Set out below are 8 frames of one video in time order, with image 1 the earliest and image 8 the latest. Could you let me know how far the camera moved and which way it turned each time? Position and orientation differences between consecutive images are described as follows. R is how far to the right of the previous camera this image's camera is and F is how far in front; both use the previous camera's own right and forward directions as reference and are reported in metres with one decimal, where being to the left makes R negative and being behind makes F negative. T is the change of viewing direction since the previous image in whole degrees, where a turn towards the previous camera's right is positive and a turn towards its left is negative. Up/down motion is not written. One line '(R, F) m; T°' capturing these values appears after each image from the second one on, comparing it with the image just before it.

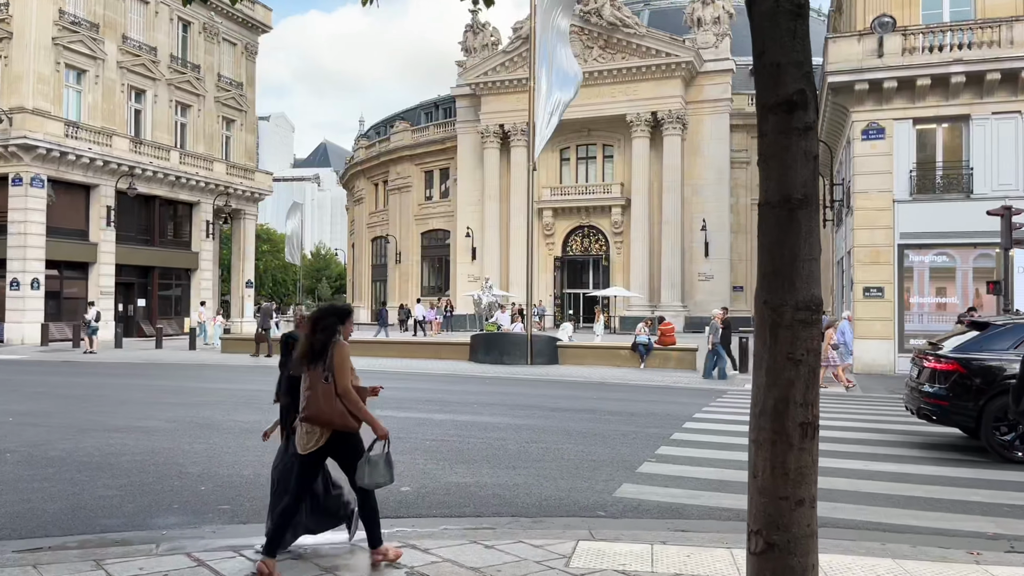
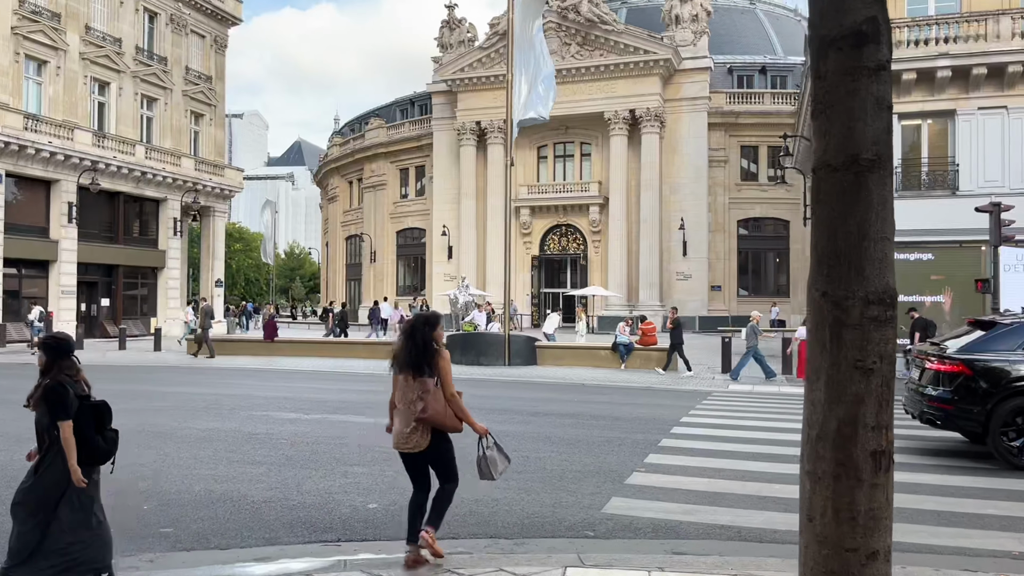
(0.0, +0.7) m; +2°
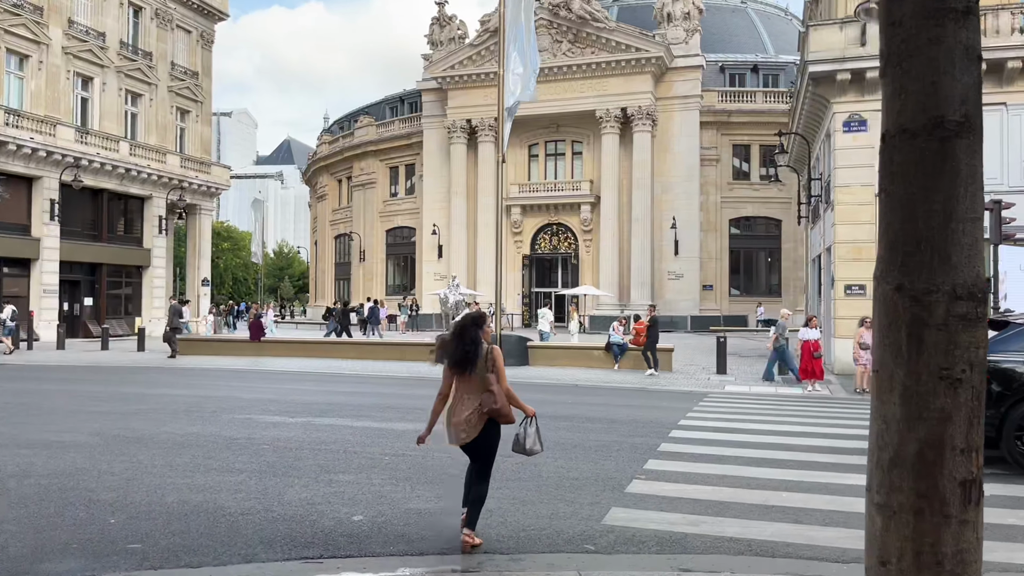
(0.0, +0.4) m; +1°
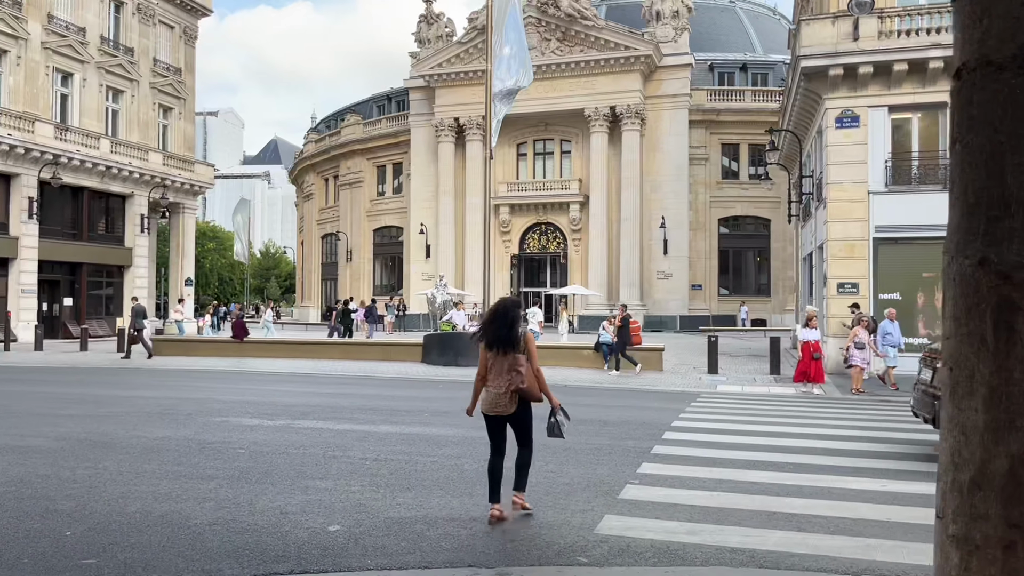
(0.0, +0.4) m; +1°
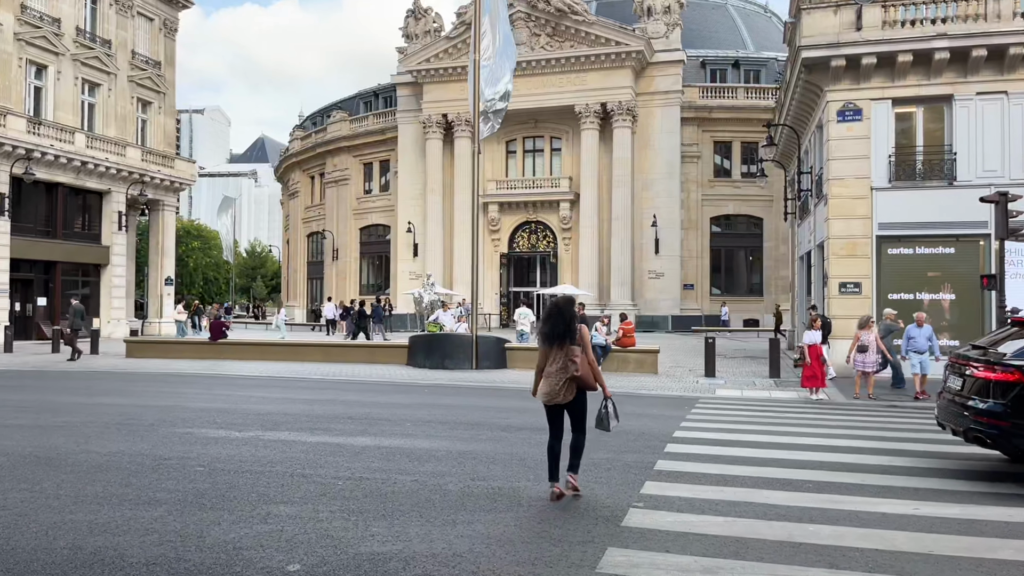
(0.0, +0.9) m; +1°
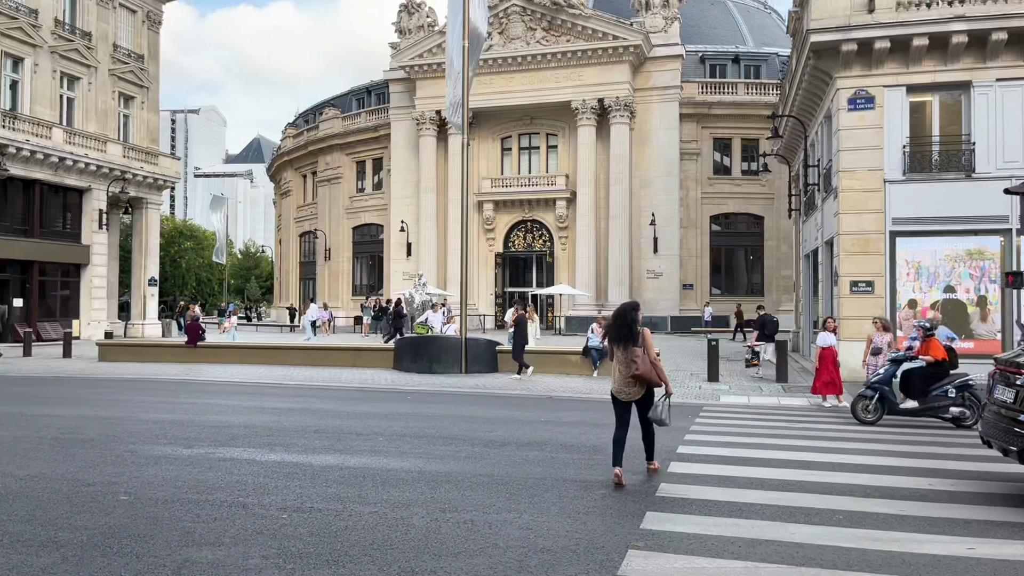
(+0.2, +1.2) m; 0°
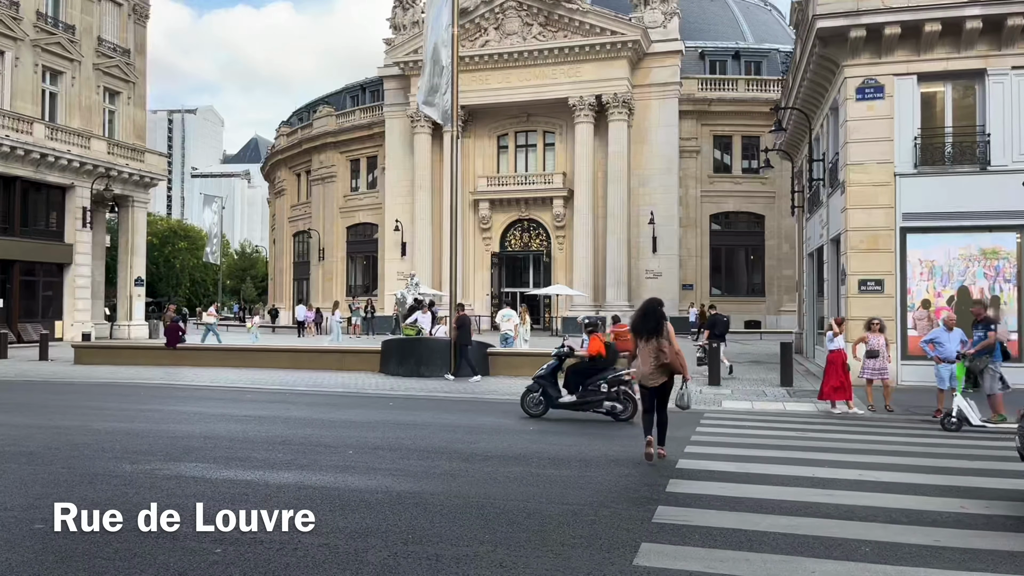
(+0.2, +0.9) m; 0°
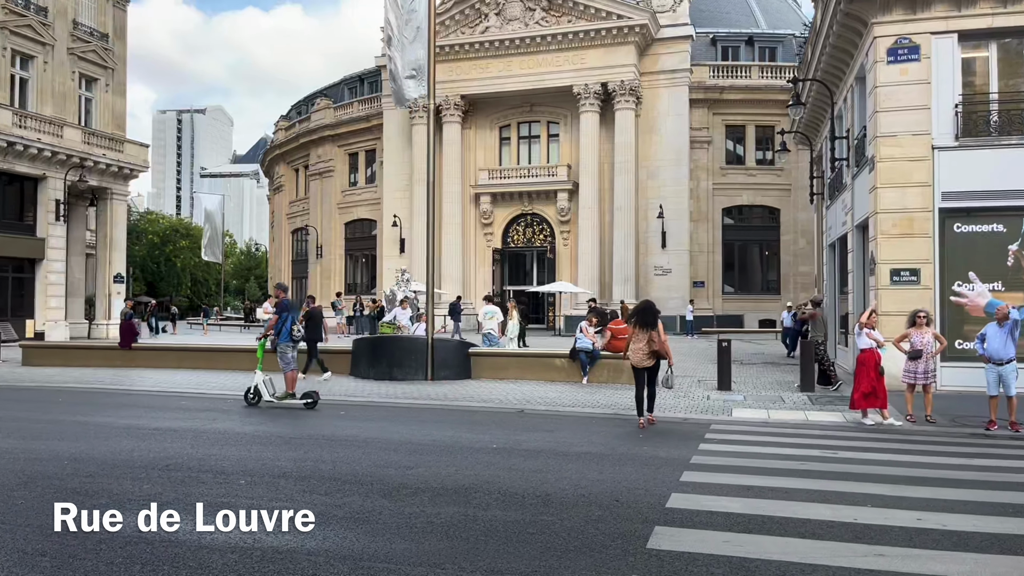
(+0.6, +2.2) m; -1°
